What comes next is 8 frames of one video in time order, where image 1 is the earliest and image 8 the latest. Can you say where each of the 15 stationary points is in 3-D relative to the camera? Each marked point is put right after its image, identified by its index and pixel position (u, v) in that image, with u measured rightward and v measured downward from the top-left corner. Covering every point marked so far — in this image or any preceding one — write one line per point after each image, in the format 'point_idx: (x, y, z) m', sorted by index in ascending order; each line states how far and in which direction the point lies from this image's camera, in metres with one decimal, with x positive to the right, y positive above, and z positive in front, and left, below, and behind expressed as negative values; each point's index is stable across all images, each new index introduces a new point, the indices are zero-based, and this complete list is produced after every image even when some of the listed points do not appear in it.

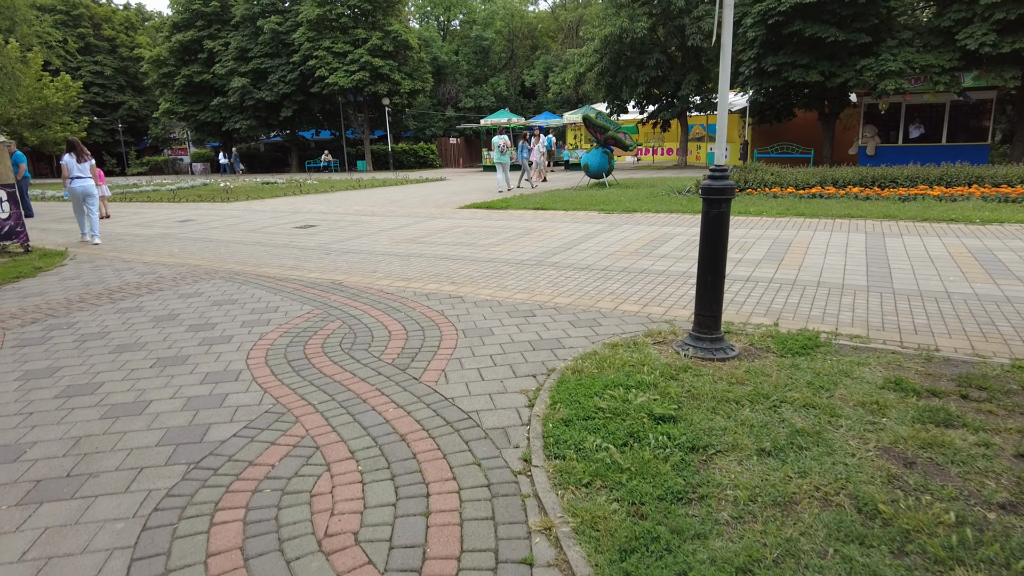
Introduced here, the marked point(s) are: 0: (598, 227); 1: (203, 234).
0: (+1.5, +1.0, +10.9) m
1: (-6.0, +1.1, +12.6) m
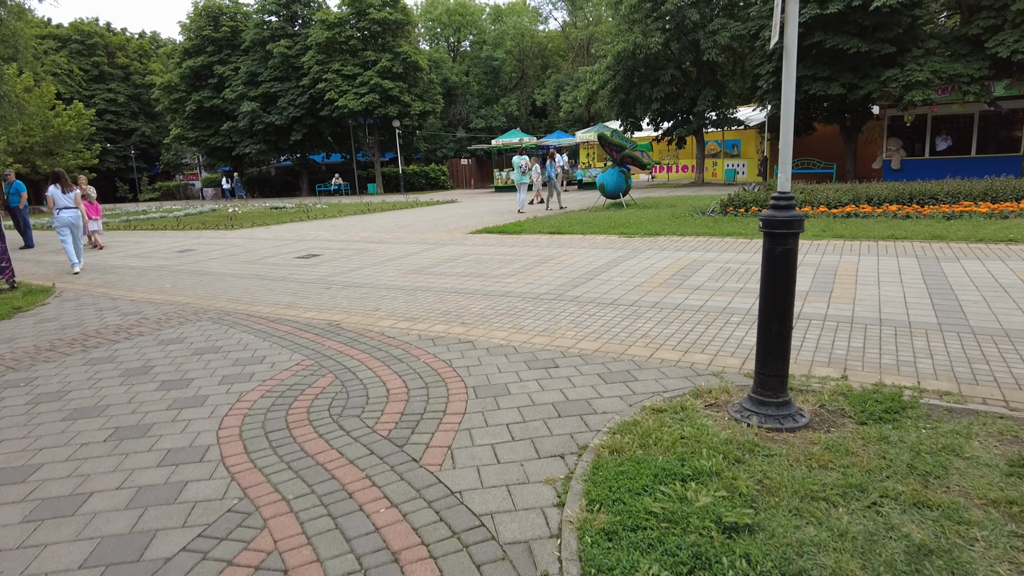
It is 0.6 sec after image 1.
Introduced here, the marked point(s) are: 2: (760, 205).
0: (+1.7, +0.5, +10.2) m
1: (-5.7, +0.4, +12.0) m
2: (+5.3, +1.8, +14.0) m
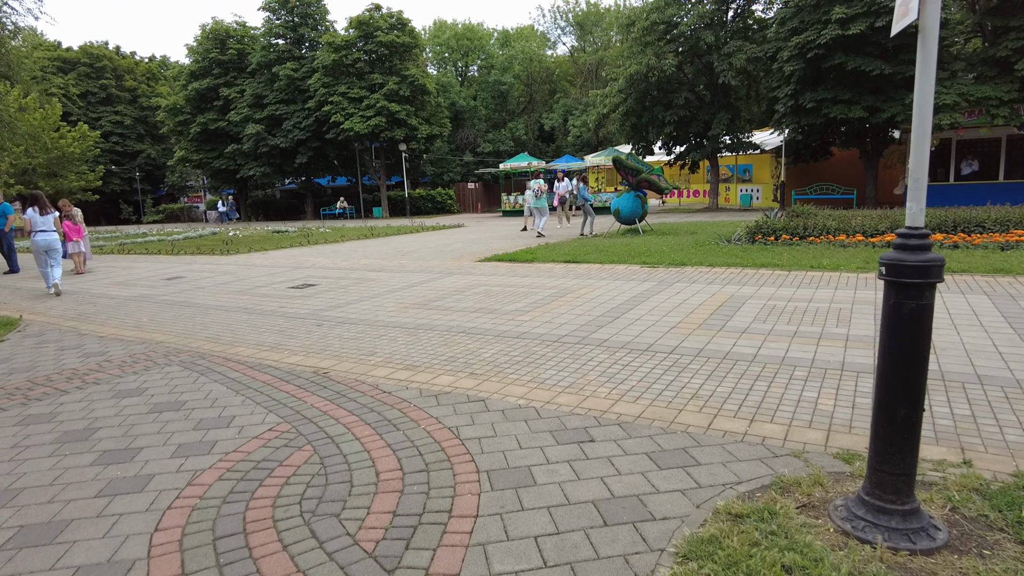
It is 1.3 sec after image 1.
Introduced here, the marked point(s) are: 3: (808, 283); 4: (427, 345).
0: (+1.9, 0.0, +9.2) m
1: (-5.5, -0.1, +11.0) m
2: (+5.6, +1.1, +13.1) m
3: (+4.0, +0.1, +8.7) m
4: (-0.8, -0.6, +6.4) m
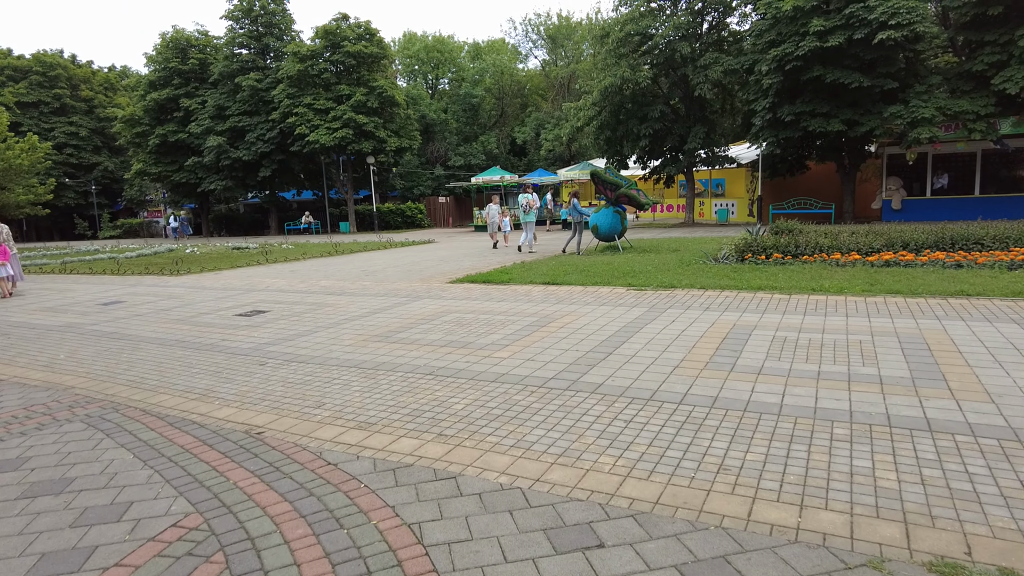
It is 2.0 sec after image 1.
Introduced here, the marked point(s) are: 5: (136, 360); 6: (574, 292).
0: (+1.6, -0.3, +8.3) m
1: (-5.9, -0.5, +9.8) m
2: (+5.1, +0.7, +12.3) m
3: (+3.7, -0.3, +7.9) m
4: (-1.0, -0.9, +5.4) m
5: (-4.2, -0.8, +7.2) m
6: (+1.0, -0.1, +10.0) m
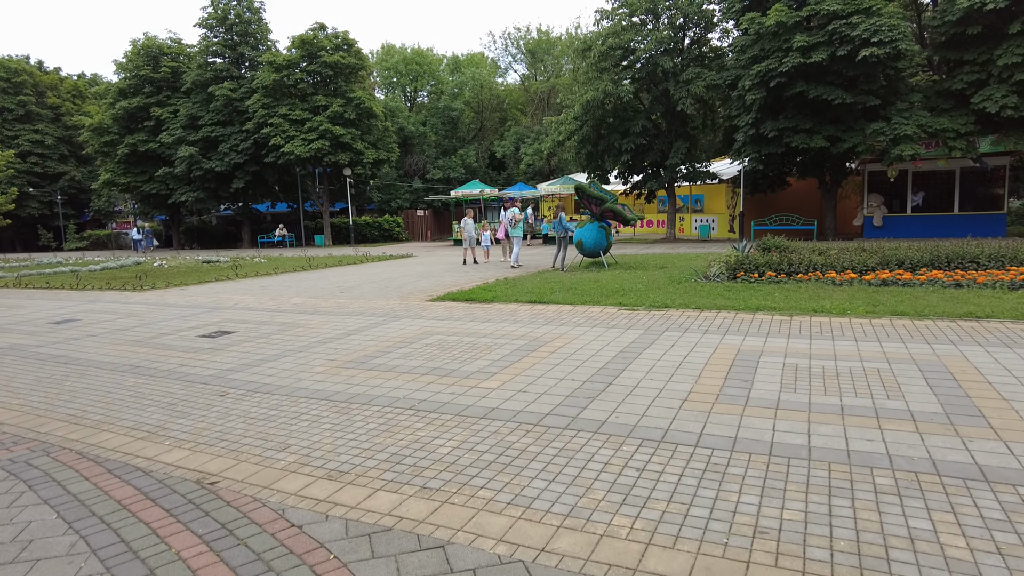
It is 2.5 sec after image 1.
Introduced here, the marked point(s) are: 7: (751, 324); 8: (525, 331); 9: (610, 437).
0: (+1.4, -0.6, +7.7) m
1: (-6.1, -0.8, +9.0) m
2: (+4.8, +0.4, +11.9) m
3: (+3.5, -0.5, +7.4) m
4: (-1.1, -1.0, +4.7) m
5: (-4.3, -1.0, +6.5) m
6: (+0.7, -0.4, +9.4) m
7: (+2.9, -0.4, +8.1) m
8: (+0.2, -0.6, +8.2) m
9: (+0.7, -1.0, +4.4) m
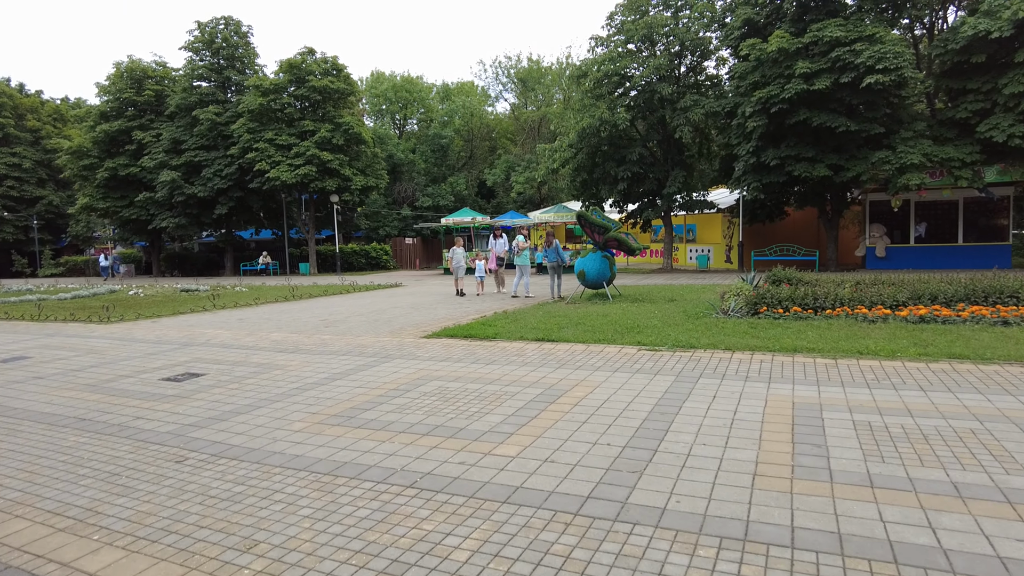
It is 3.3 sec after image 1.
0: (+1.5, -1.0, +6.7) m
1: (-6.0, -1.2, +7.8) m
2: (+4.8, -0.2, +11.0) m
3: (+3.6, -0.9, +6.5) m
4: (-0.9, -1.3, +3.7) m
5: (-4.1, -1.3, +5.4) m
6: (+0.8, -0.8, +8.4) m
7: (+3.1, -0.9, +7.1) m
8: (+0.3, -1.0, +7.1) m
9: (+0.9, -1.3, +3.4) m
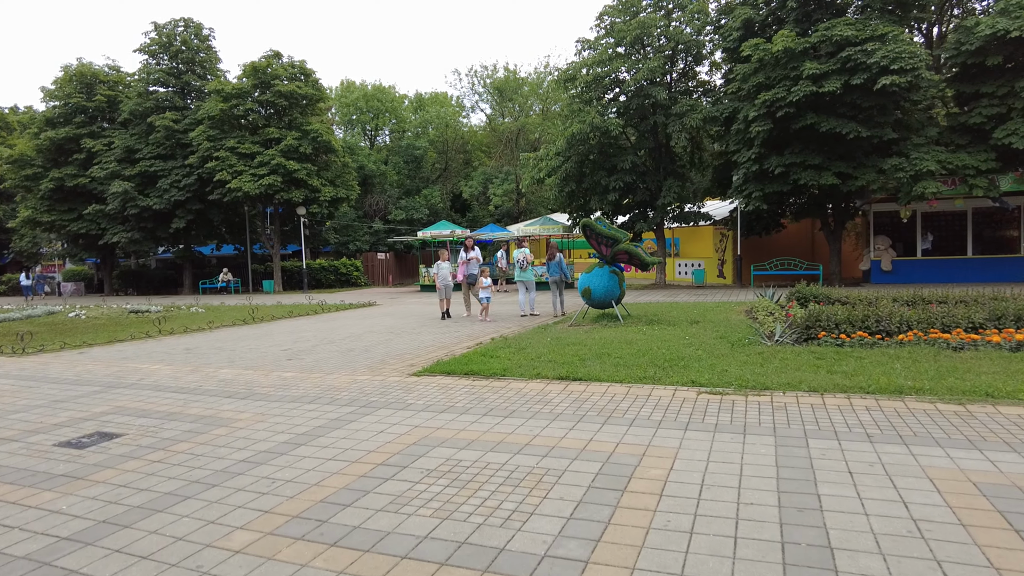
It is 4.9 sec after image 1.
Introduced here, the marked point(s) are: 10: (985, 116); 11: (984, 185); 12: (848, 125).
0: (+1.8, -1.2, +4.8) m
1: (-5.7, -1.5, +5.6) m
2: (+4.9, -0.5, +9.3) m
3: (+3.9, -1.1, +4.7) m
4: (-0.5, -1.5, +1.7) m
5: (-3.8, -1.5, +3.2) m
6: (+1.0, -1.1, +6.5) m
7: (+3.3, -1.1, +5.2) m
8: (+0.6, -1.2, +5.2) m
9: (+1.3, -1.4, +1.5) m
10: (+14.2, +5.1, +19.6) m
11: (+13.9, +3.0, +19.2) m
12: (+10.0, +4.8, +19.4) m
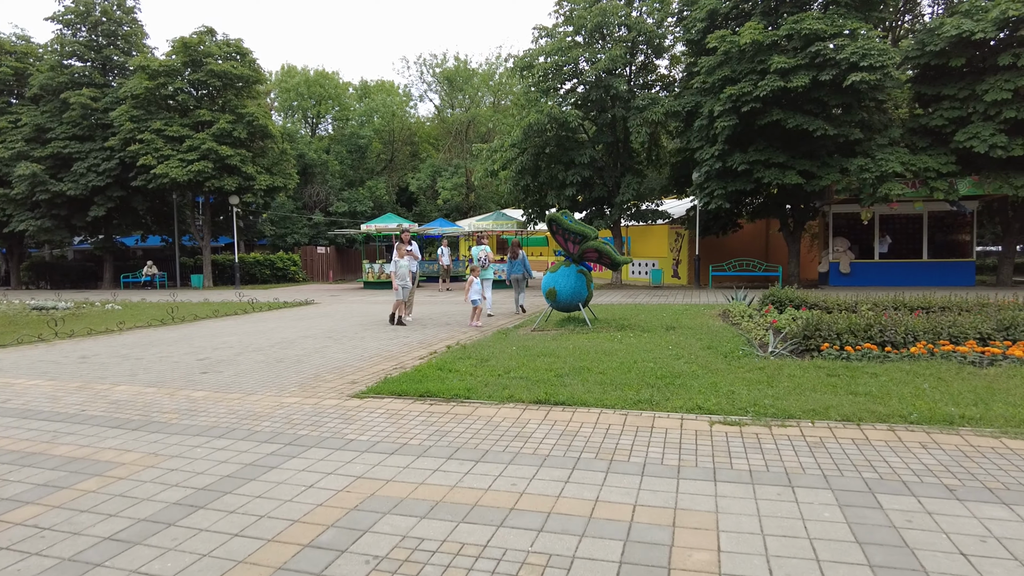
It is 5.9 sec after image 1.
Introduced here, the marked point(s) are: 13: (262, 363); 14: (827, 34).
0: (+1.7, -1.2, +3.6) m
1: (-5.9, -1.5, +3.7) m
2: (+4.4, -0.6, +8.3) m
3: (+3.9, -1.2, +3.6) m
4: (-0.3, -1.5, +0.3) m
5: (-3.7, -1.6, +1.5) m
6: (+0.8, -1.1, +5.2) m
7: (+3.2, -1.2, +4.2) m
8: (+0.4, -1.3, +3.8) m
9: (+1.5, -1.5, +0.2) m
10: (+12.9, +5.0, +19.3) m
11: (+12.6, +2.9, +19.0) m
12: (+8.7, +4.8, +18.8) m
13: (-3.3, -1.0, +8.6) m
14: (+8.8, +7.1, +18.4) m
